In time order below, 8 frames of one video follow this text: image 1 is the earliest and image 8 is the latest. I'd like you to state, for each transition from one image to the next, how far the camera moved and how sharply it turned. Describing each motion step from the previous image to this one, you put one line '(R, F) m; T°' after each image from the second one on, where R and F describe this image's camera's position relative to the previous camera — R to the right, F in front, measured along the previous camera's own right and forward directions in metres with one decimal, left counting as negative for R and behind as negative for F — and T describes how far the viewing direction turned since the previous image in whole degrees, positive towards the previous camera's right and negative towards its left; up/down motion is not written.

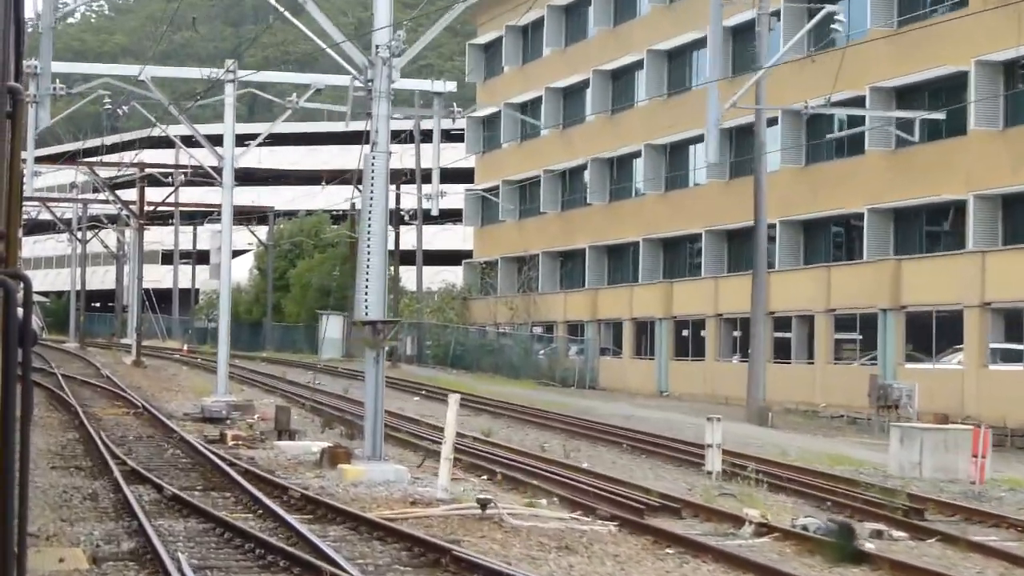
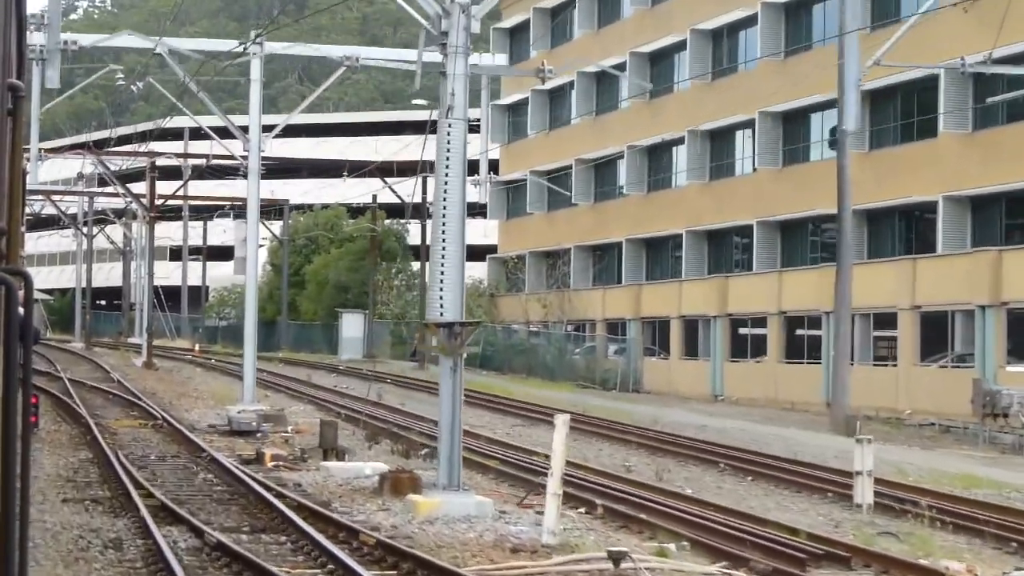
(-1.0, +2.9) m; 0°
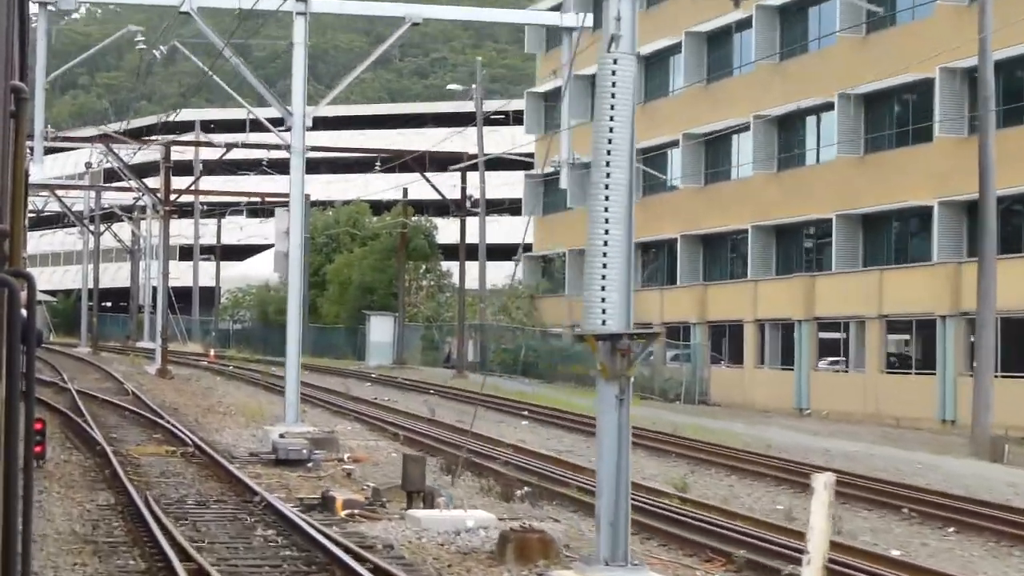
(-1.3, +3.9) m; 0°
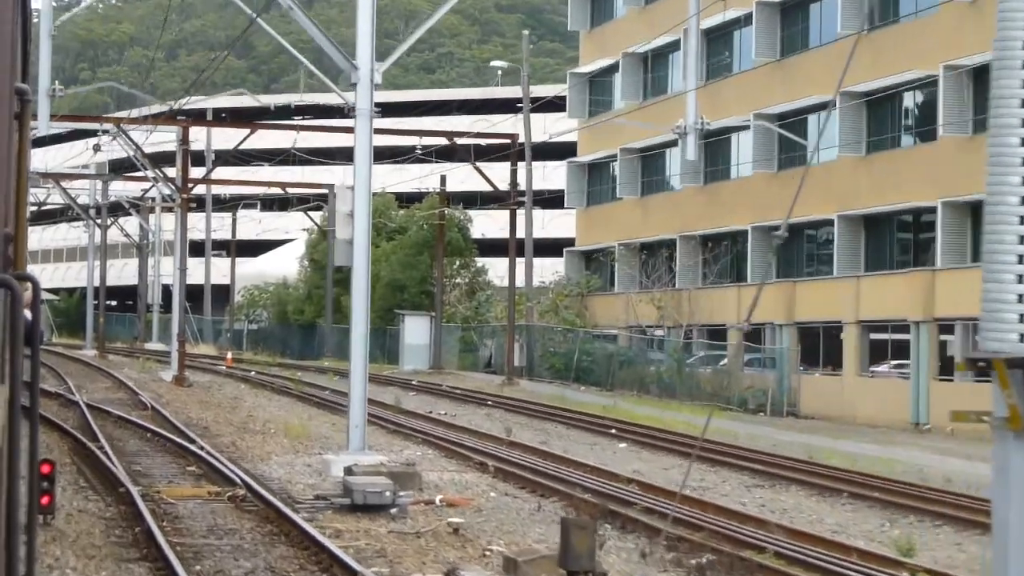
(-1.4, +4.2) m; 0°
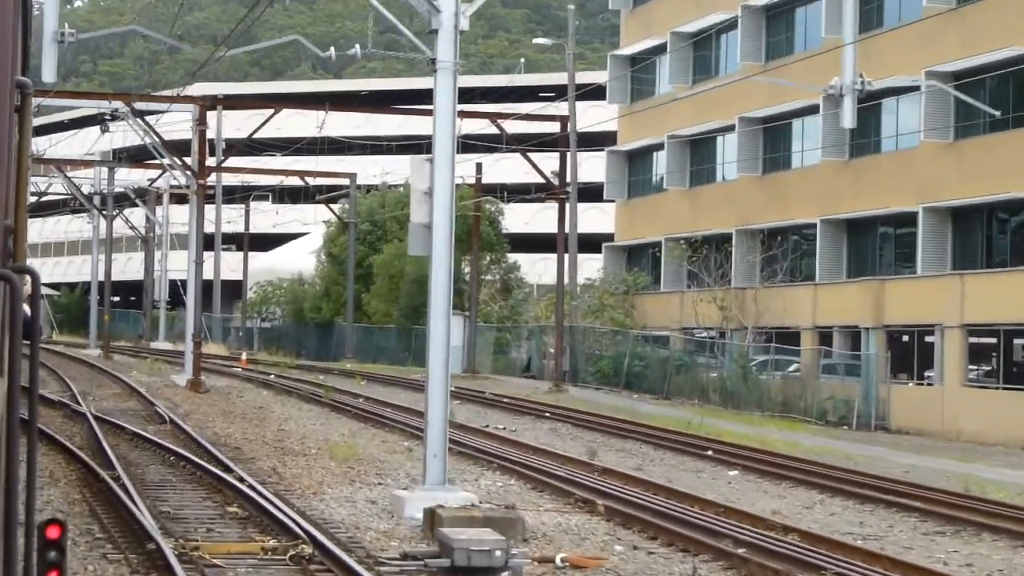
(-1.1, +3.4) m; 0°
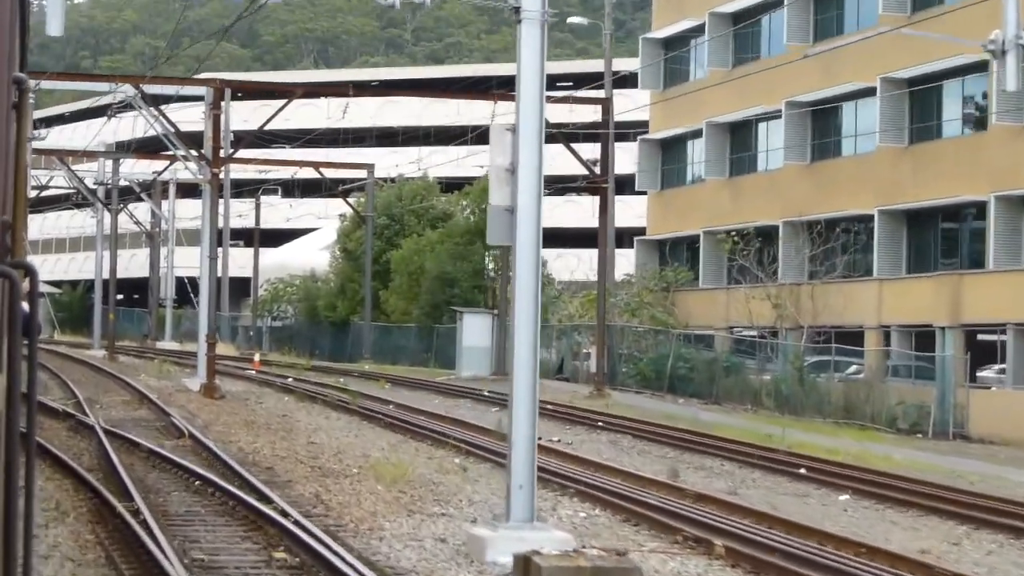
(-0.8, +2.5) m; 0°
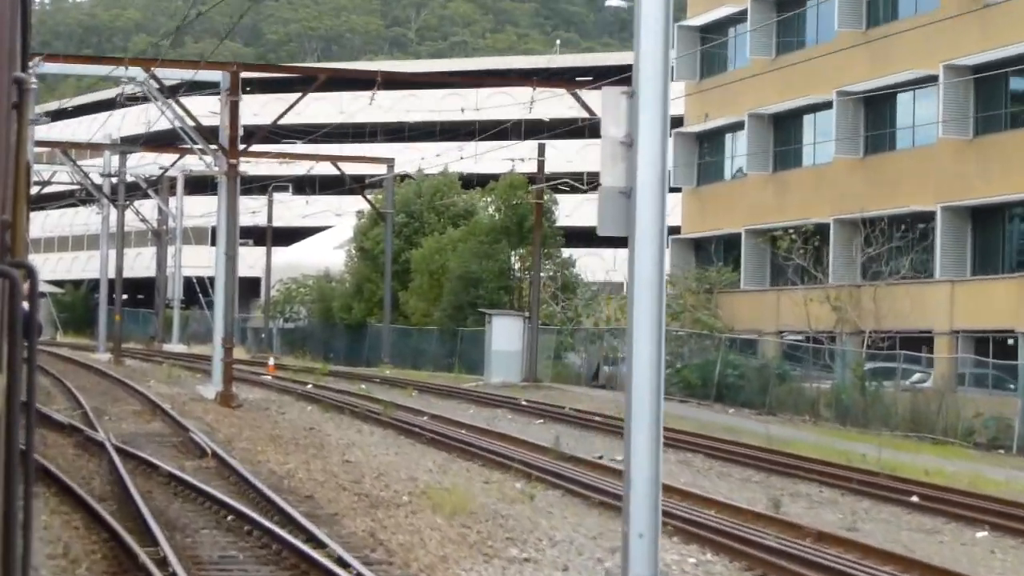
(-0.8, +2.3) m; 0°
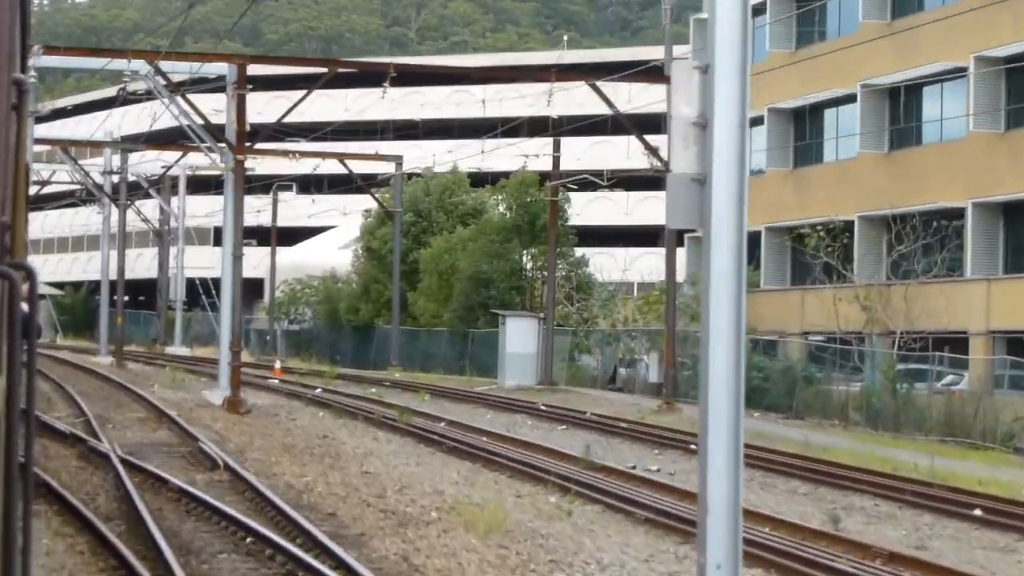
(-0.4, +1.1) m; 0°
